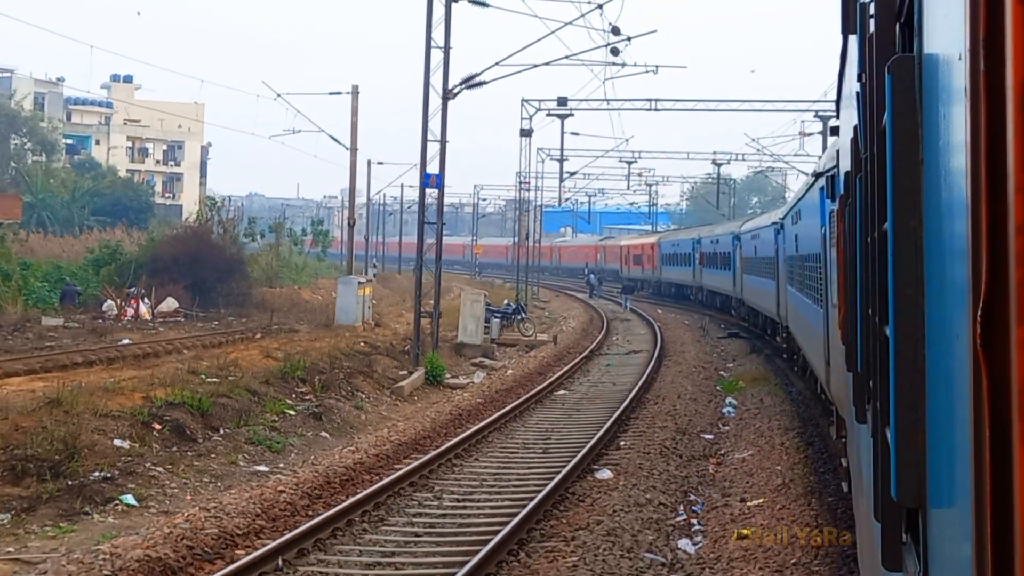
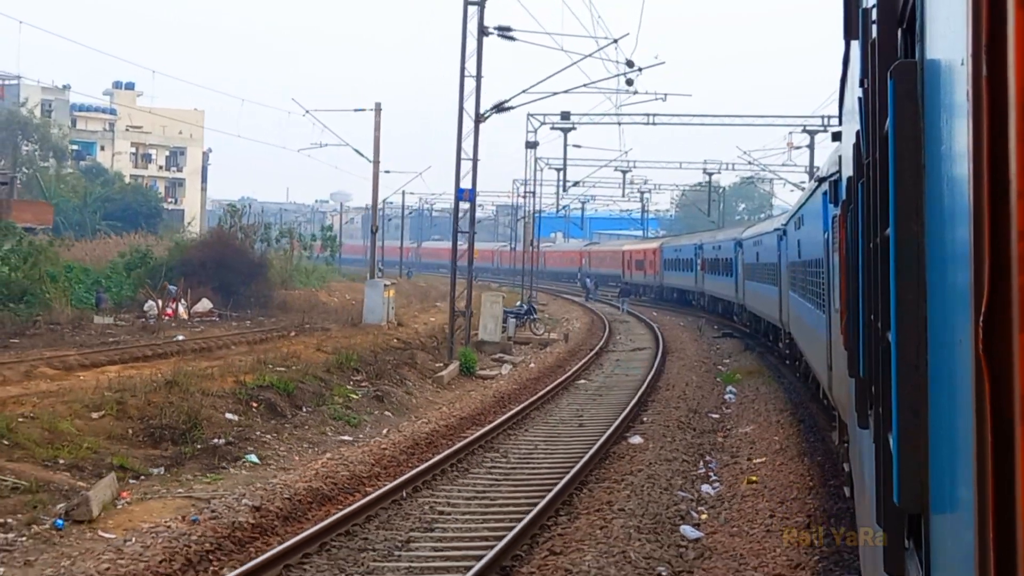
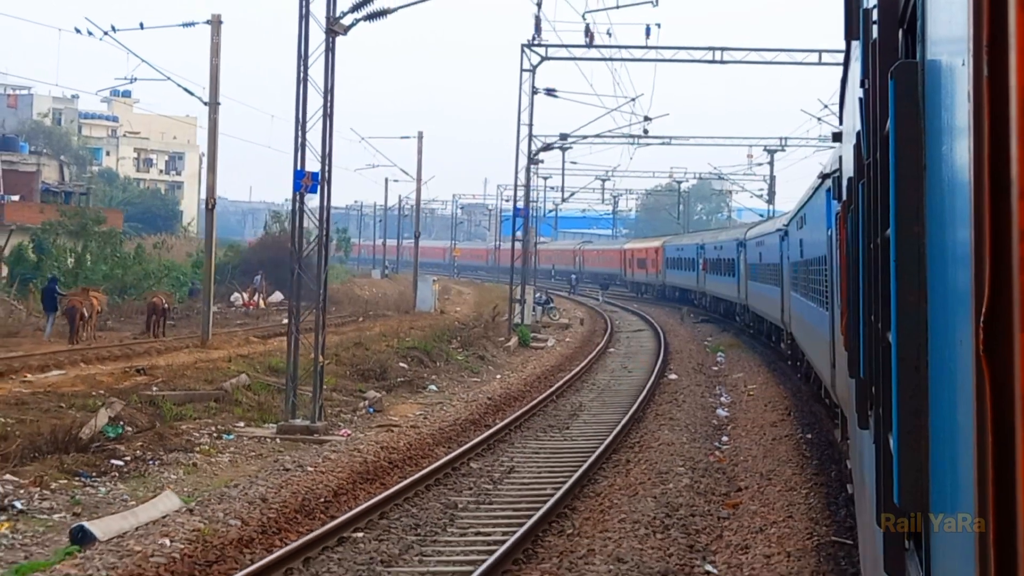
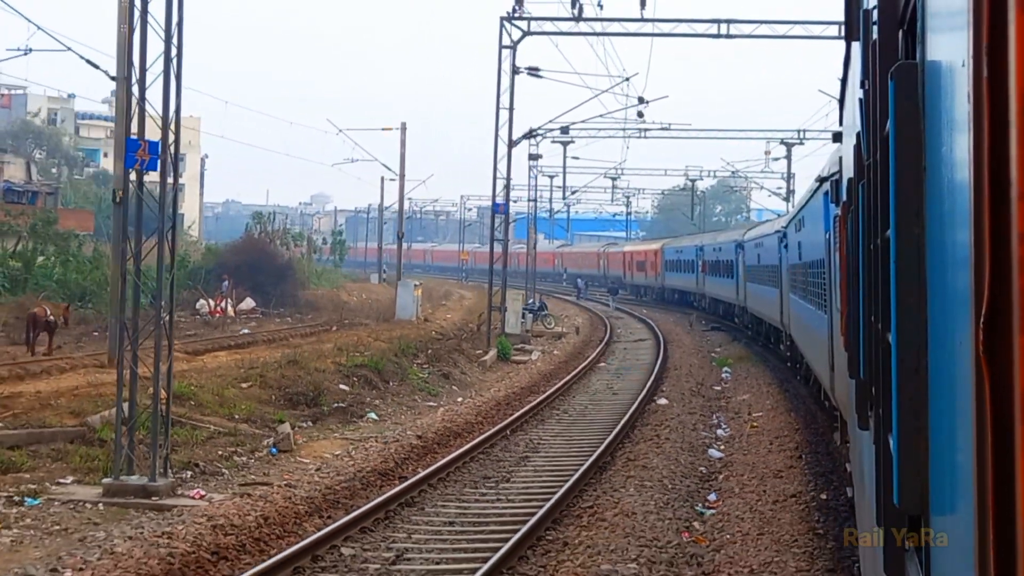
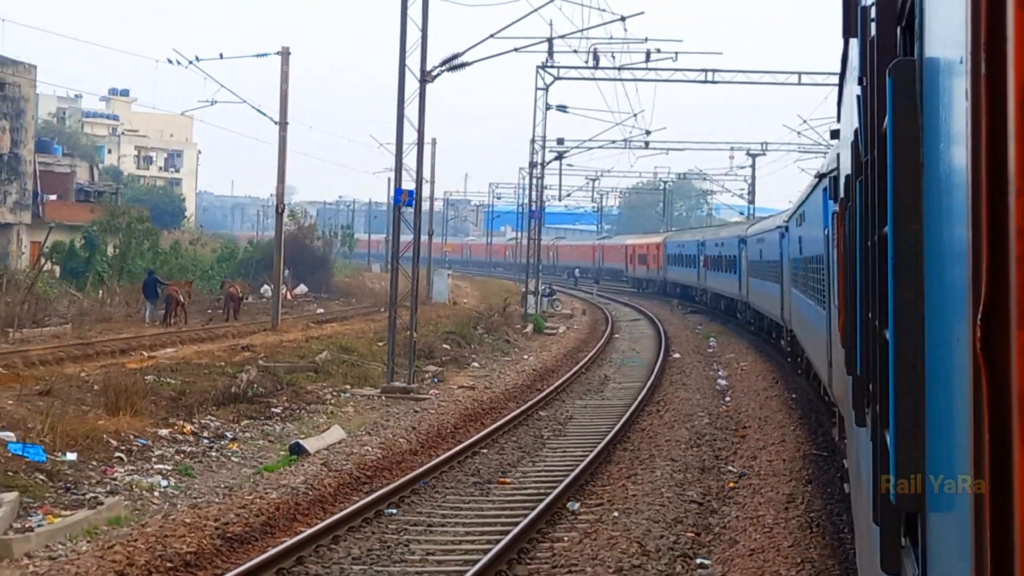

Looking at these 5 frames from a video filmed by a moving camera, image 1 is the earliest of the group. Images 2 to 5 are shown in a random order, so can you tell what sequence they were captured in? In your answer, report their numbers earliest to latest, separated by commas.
2, 4, 3, 5
